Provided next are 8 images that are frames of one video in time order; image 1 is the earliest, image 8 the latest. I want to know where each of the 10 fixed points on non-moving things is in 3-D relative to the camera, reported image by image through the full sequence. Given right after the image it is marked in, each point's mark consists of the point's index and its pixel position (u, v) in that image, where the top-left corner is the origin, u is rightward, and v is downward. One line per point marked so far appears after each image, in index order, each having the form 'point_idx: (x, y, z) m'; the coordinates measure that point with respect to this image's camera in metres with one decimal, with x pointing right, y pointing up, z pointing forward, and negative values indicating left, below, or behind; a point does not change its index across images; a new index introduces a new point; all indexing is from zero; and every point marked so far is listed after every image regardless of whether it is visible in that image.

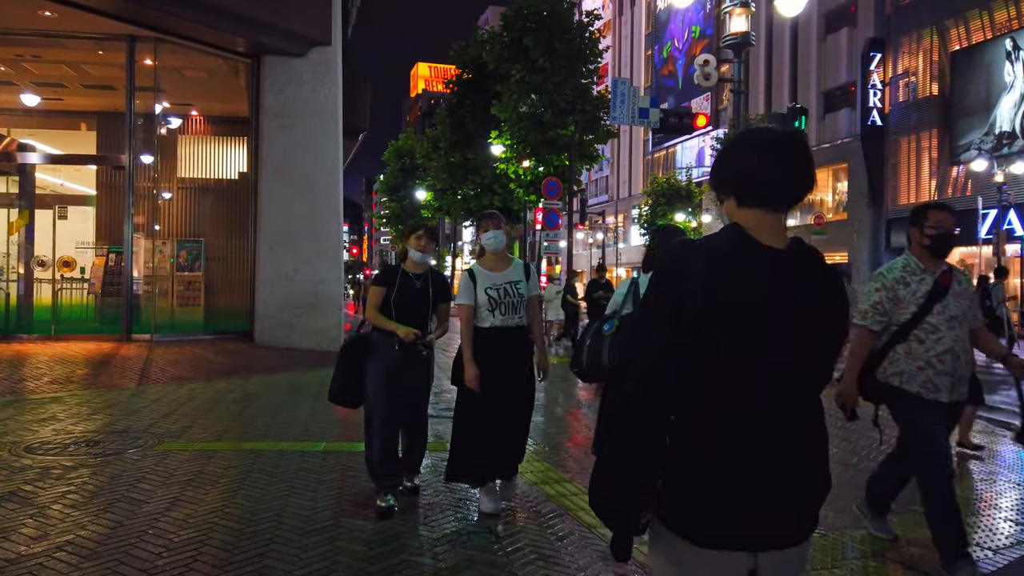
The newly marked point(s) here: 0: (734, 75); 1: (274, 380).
0: (+3.5, +3.3, +11.8) m
1: (-3.2, -1.2, +10.0) m
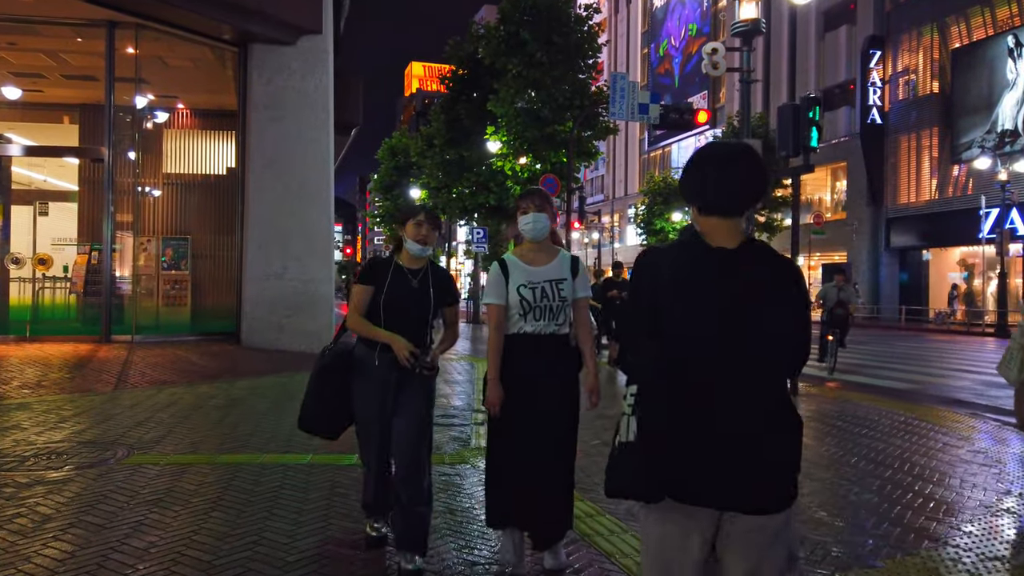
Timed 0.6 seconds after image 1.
0: (+3.5, +3.3, +11.3) m
1: (-3.2, -1.2, +9.5) m
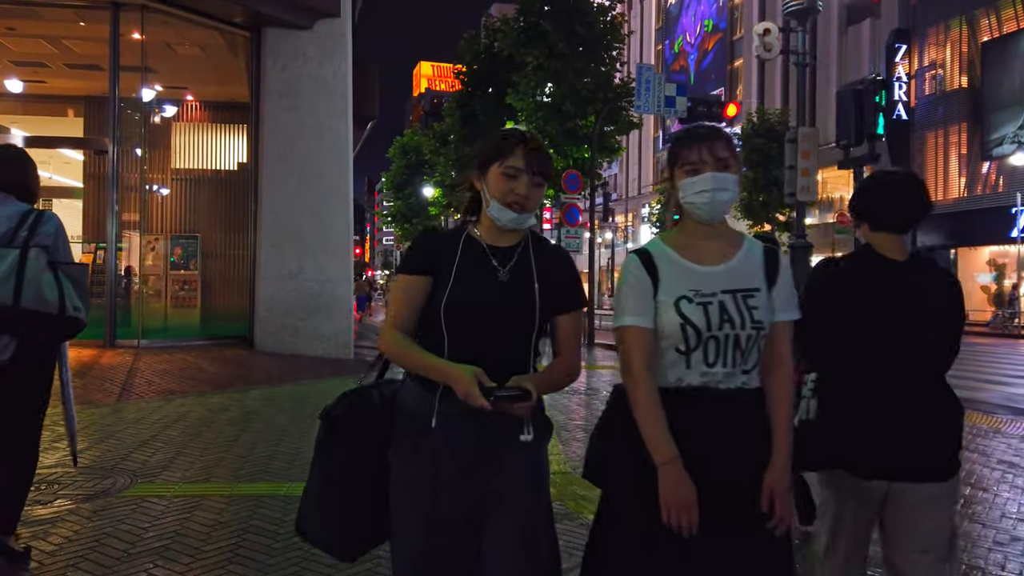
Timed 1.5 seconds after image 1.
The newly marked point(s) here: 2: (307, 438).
0: (+3.9, +3.3, +10.4) m
1: (-2.7, -1.2, +8.7) m
2: (-1.7, -1.3, +6.3) m
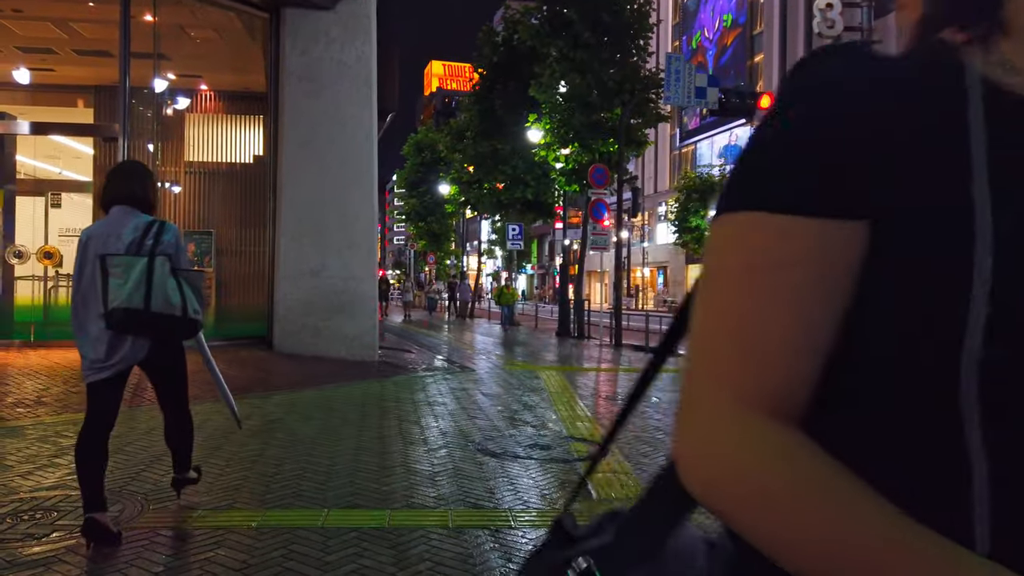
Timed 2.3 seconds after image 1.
0: (+4.4, +3.3, +9.6) m
1: (-2.2, -1.2, +8.0) m
2: (-1.3, -1.2, +5.6) m
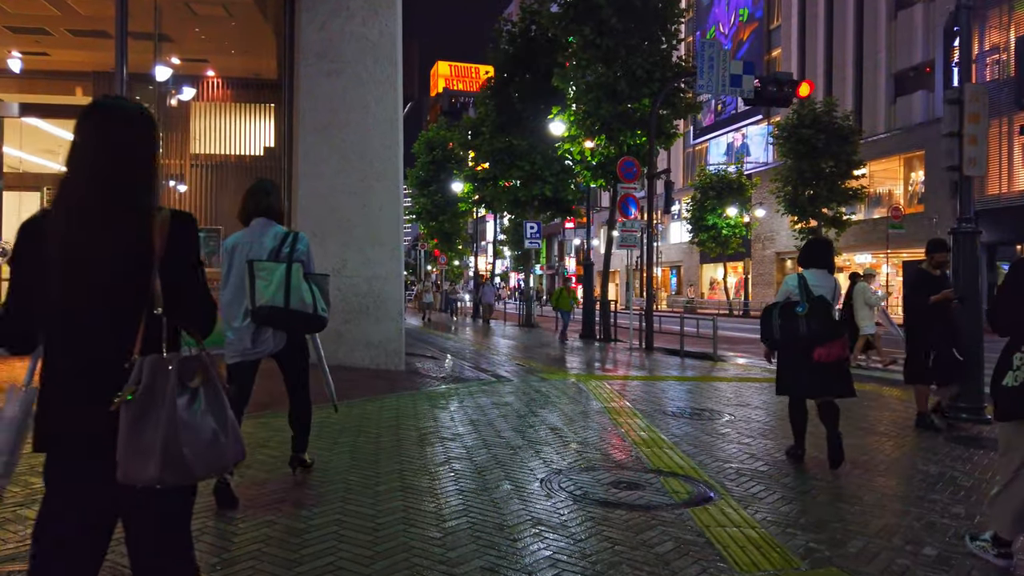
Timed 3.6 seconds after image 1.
0: (+4.9, +3.3, +8.5) m
1: (-1.7, -1.2, +6.9) m
2: (-0.8, -1.2, +4.5) m
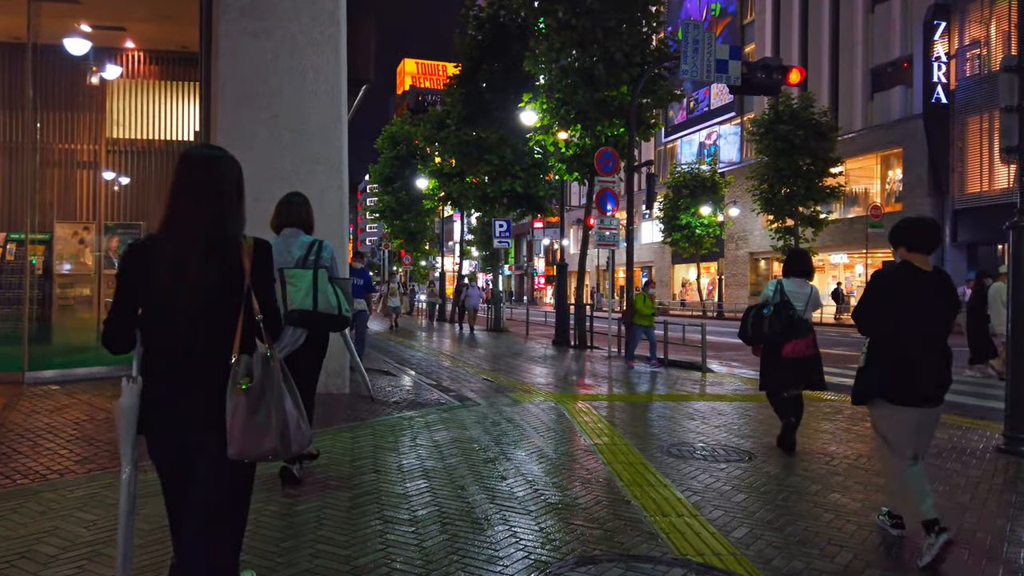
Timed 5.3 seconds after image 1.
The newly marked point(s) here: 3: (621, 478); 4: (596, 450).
0: (+4.6, +3.3, +7.1) m
1: (-2.0, -1.3, +5.2) m
2: (-0.9, -1.3, +2.8) m
3: (+0.8, -1.3, +5.3) m
4: (+0.7, -1.3, +6.2) m
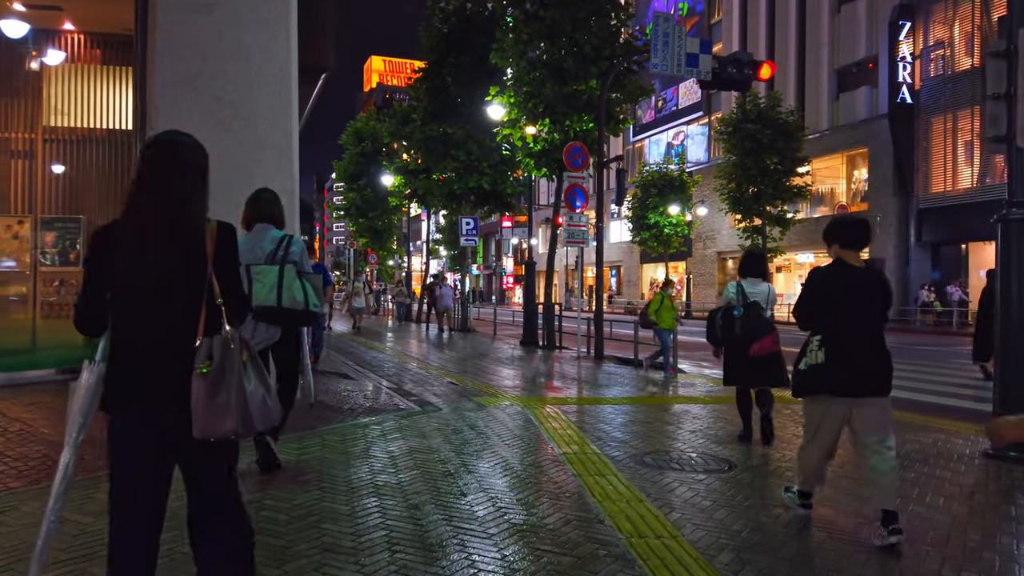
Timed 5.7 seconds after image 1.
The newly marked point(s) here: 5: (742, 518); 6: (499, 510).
0: (+4.3, +3.3, +6.8) m
1: (-2.2, -1.2, +4.6) m
2: (-1.1, -1.3, +2.3) m
3: (+0.5, -1.3, +4.8) m
4: (+0.4, -1.3, +5.8) m
5: (+1.4, -1.4, +4.5) m
6: (-0.1, -1.3, +4.5) m
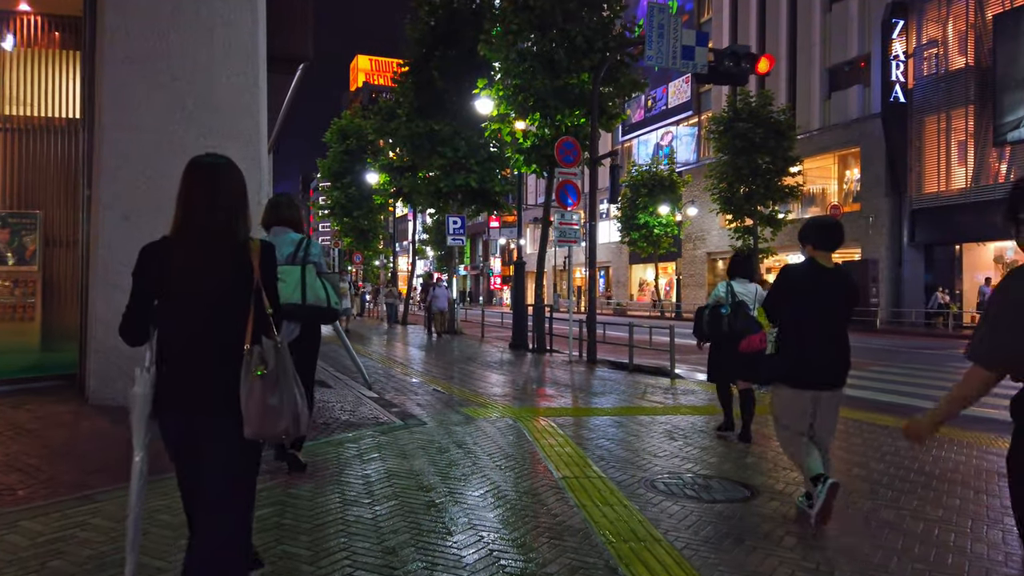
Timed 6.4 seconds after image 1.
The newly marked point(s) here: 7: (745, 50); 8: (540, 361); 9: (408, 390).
0: (+4.2, +3.3, +6.2) m
1: (-2.2, -1.2, +3.9) m
2: (-1.0, -1.3, +1.6) m
3: (+0.5, -1.3, +4.2) m
4: (+0.4, -1.3, +5.1) m
5: (+1.4, -1.4, +3.9) m
6: (-0.1, -1.3, +3.8) m
7: (+4.9, +5.0, +15.8) m
8: (+0.6, -1.5, +15.9) m
9: (-1.4, -1.4, +10.5) m
